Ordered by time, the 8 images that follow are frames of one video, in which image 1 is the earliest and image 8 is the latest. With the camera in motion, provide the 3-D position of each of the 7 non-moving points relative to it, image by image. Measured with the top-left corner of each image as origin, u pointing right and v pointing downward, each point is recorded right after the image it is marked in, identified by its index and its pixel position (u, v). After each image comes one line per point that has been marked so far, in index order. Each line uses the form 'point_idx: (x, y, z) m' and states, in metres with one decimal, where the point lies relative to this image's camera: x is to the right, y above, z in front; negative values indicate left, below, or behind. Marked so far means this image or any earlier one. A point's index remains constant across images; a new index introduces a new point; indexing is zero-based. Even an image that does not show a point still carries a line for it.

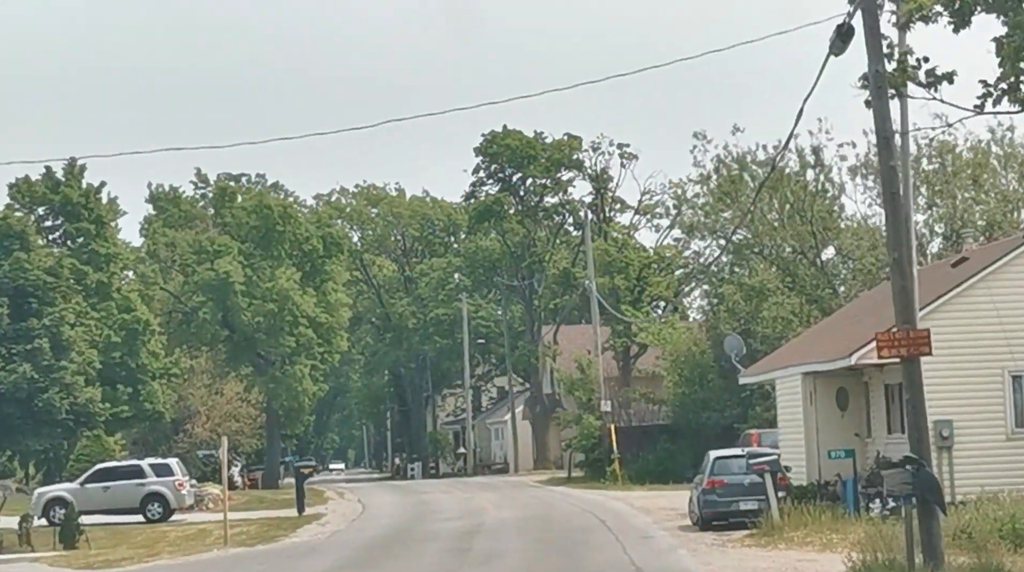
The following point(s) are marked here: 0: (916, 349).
0: (+4.4, -0.7, +19.0) m
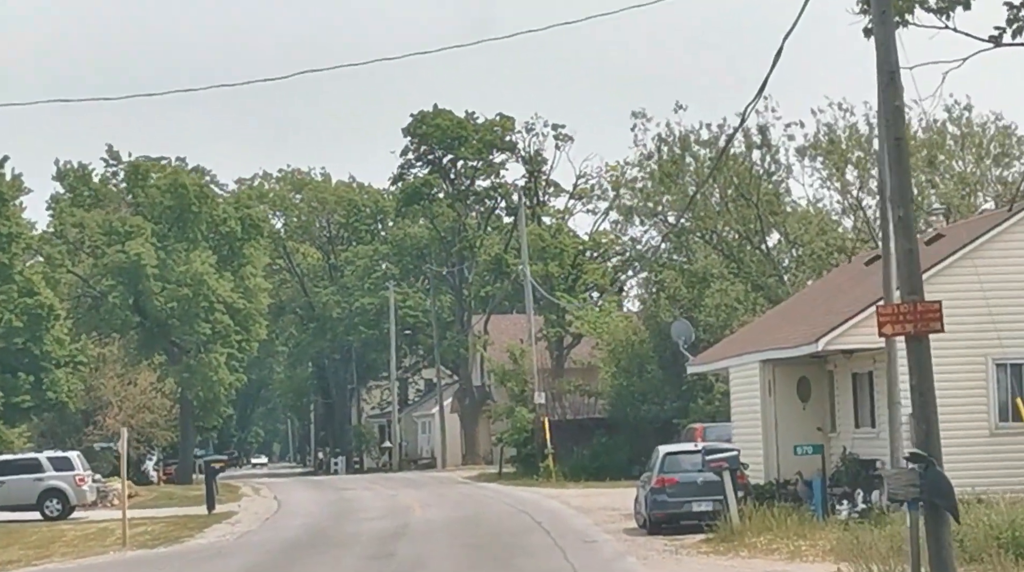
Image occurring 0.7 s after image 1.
0: (+3.8, -0.4, +16.0) m
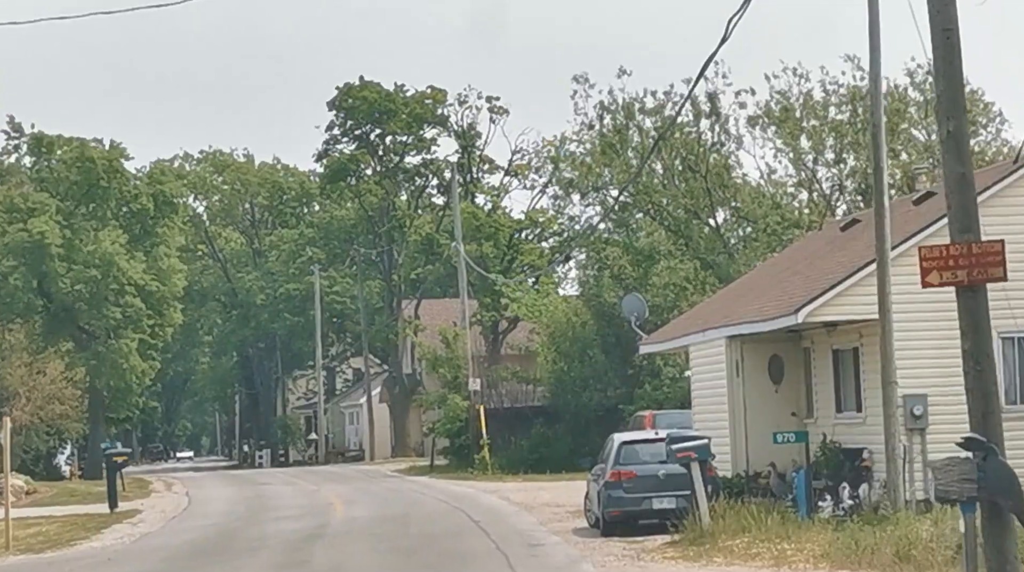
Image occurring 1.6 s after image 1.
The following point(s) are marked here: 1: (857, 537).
0: (+3.3, +0.1, +12.3) m
1: (+4.0, -2.9, +20.0) m
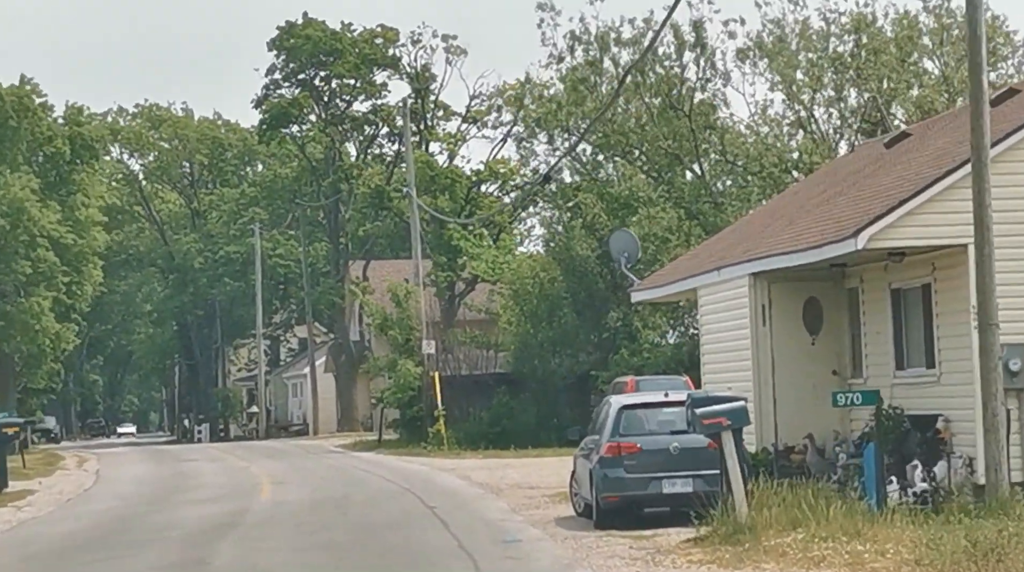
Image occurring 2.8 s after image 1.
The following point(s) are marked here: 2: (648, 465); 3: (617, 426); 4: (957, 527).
0: (+3.3, +0.8, +6.6) m
1: (+3.7, -2.0, +14.4) m
2: (+1.5, -1.9, +18.8) m
3: (+1.2, -1.5, +19.2) m
4: (+3.8, -2.0, +15.2) m
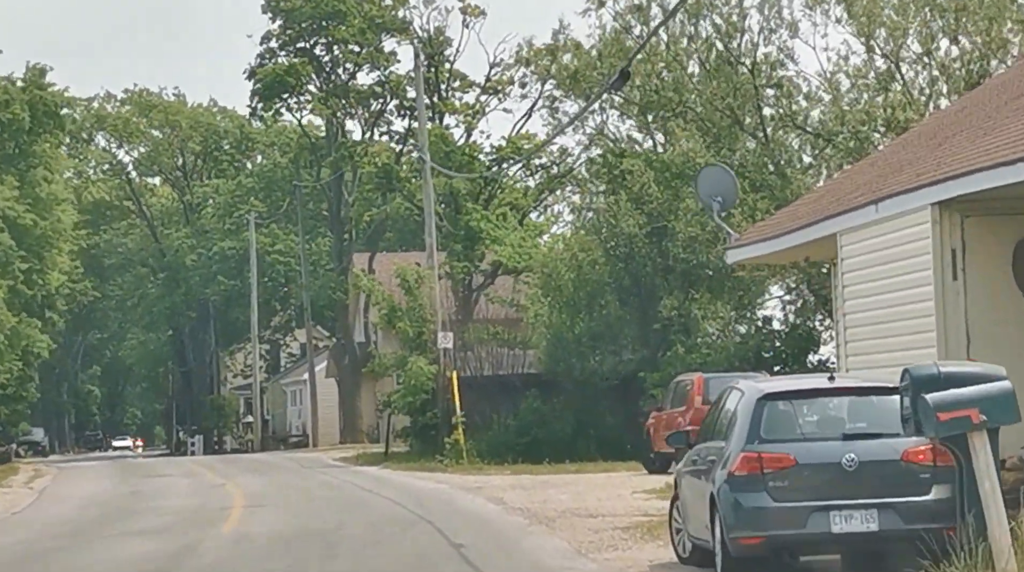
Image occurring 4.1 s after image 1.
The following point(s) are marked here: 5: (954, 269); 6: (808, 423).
0: (+3.8, +1.5, -0.3) m
1: (+4.3, -1.5, +7.4) m
2: (+2.0, -1.4, +11.9) m
3: (+1.7, -1.0, +12.2) m
4: (+4.4, -1.4, +8.2) m
5: (+3.7, +0.2, +14.2) m
6: (+2.1, -1.0, +12.3) m
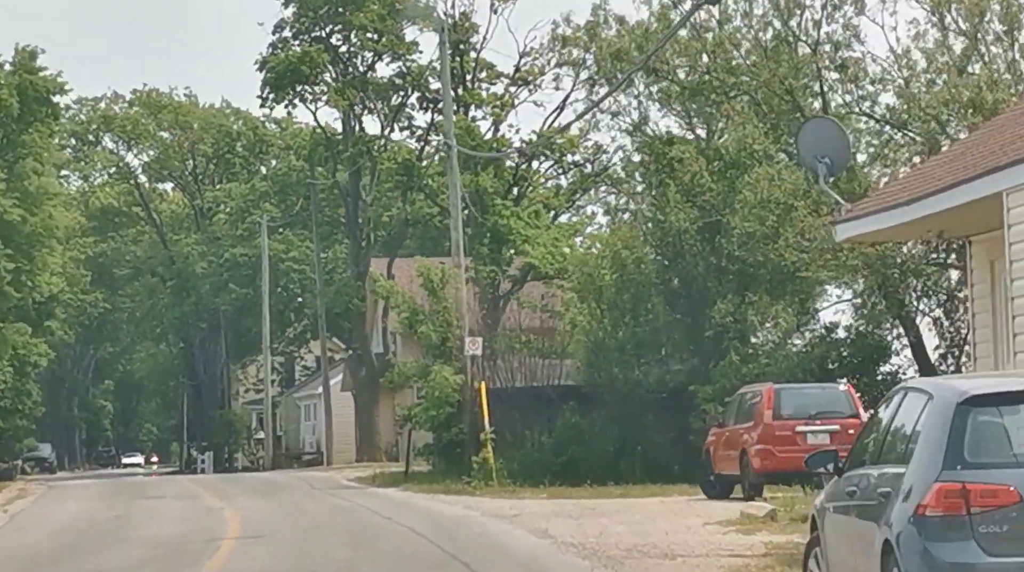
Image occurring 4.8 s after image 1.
0: (+4.1, +1.8, -4.2) m
1: (+4.6, -1.2, +3.4) m
2: (+2.4, -1.1, +7.9) m
3: (+2.1, -0.7, +8.3) m
4: (+4.7, -1.2, +4.3) m
5: (+4.1, +0.4, +10.3) m
6: (+2.5, -0.7, +8.4) m
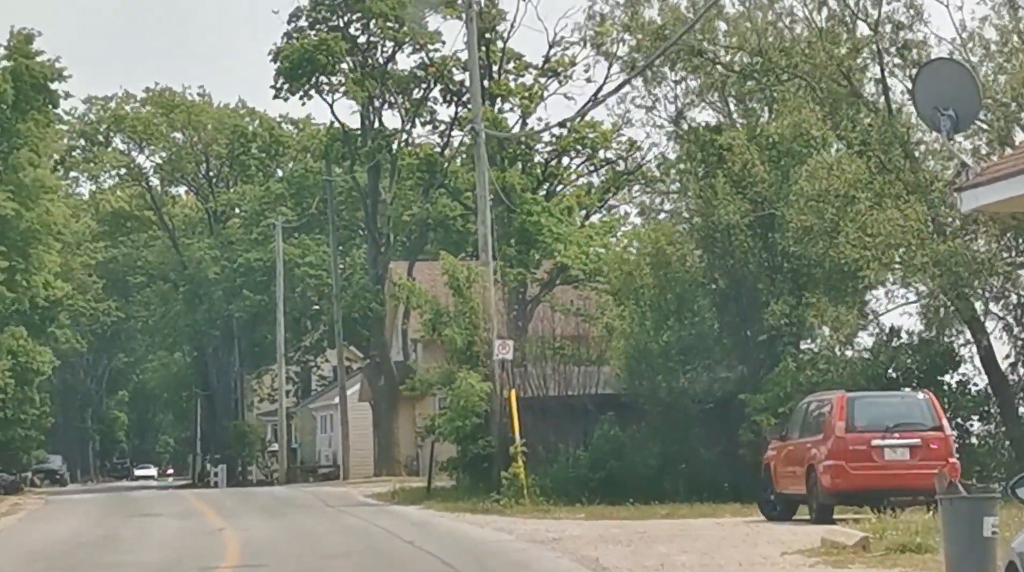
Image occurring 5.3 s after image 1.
0: (+4.3, +2.1, -7.2) m
1: (+4.9, -0.9, +0.5) m
2: (+2.7, -0.9, +5.0) m
3: (+2.4, -0.5, +5.4) m
4: (+5.0, -1.0, +1.3) m
5: (+4.4, +0.6, +7.4) m
6: (+2.8, -0.5, +5.4) m
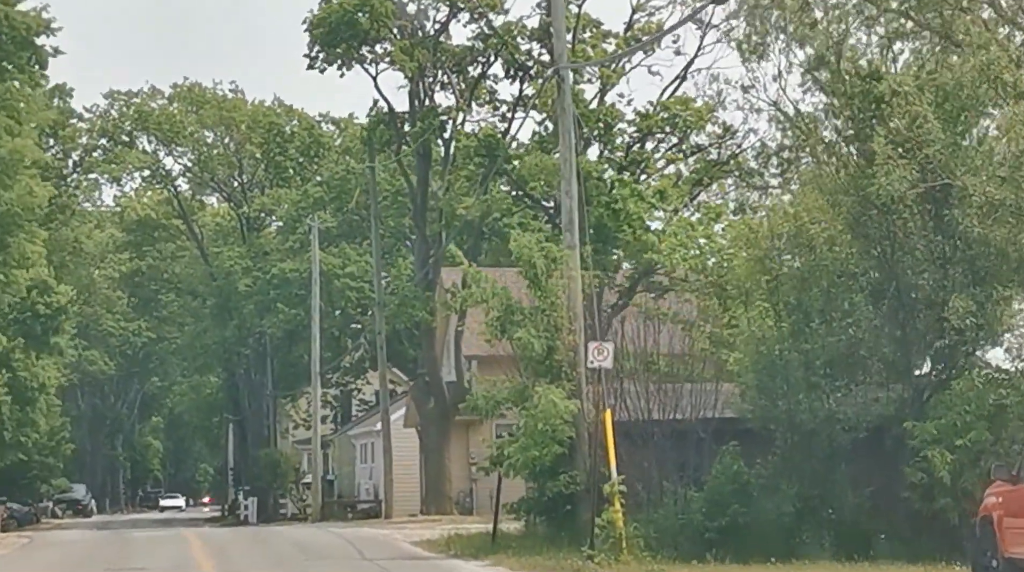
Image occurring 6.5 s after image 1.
0: (+4.6, +2.9, -14.3) m
1: (+5.4, -0.3, -6.7) m
2: (+3.4, -0.3, -2.1) m
3: (+3.1, 0.0, -1.7) m
4: (+5.5, -0.3, -5.8) m
5: (+5.1, +1.1, +0.3) m
6: (+3.4, +0.1, -1.6) m
